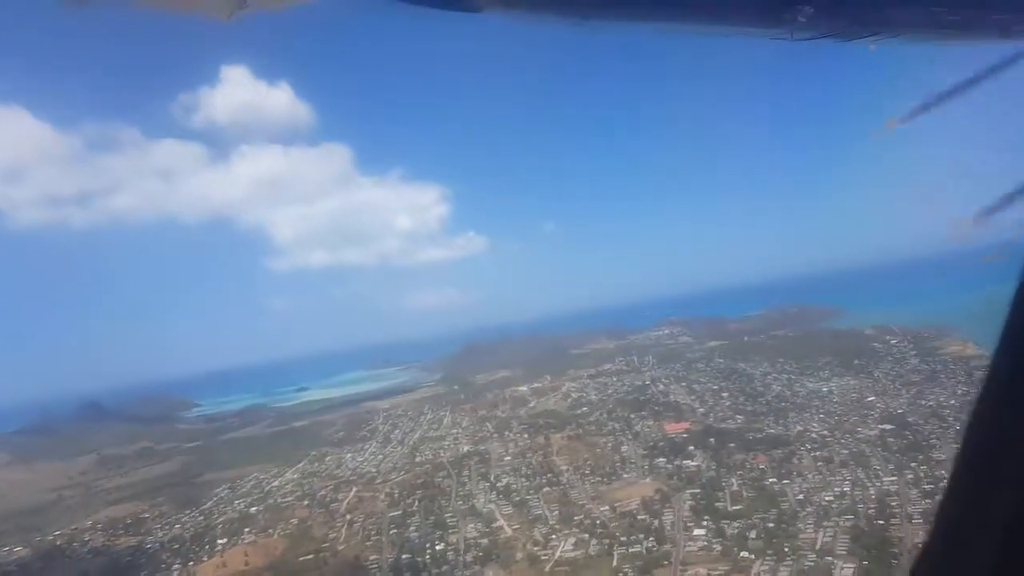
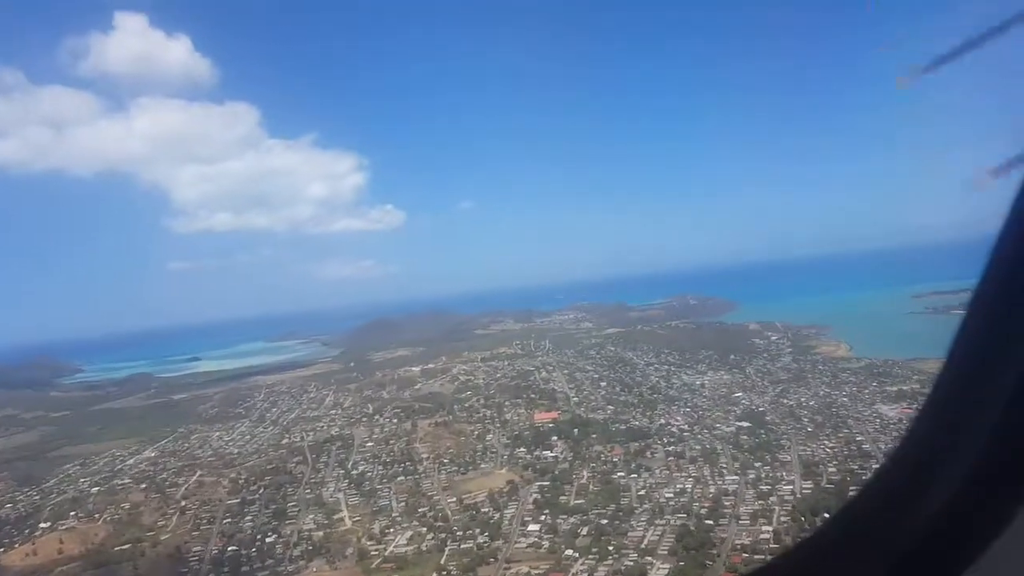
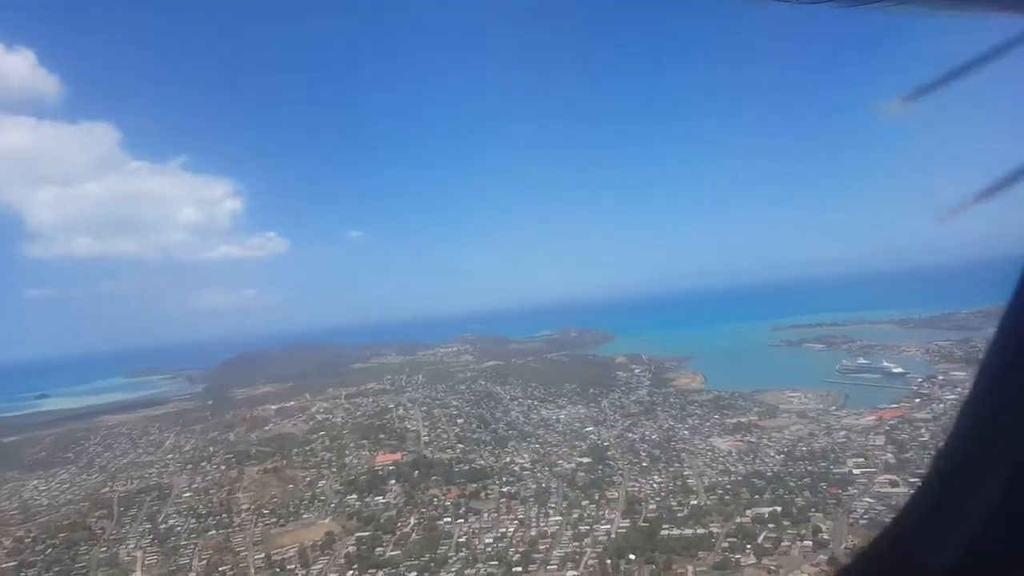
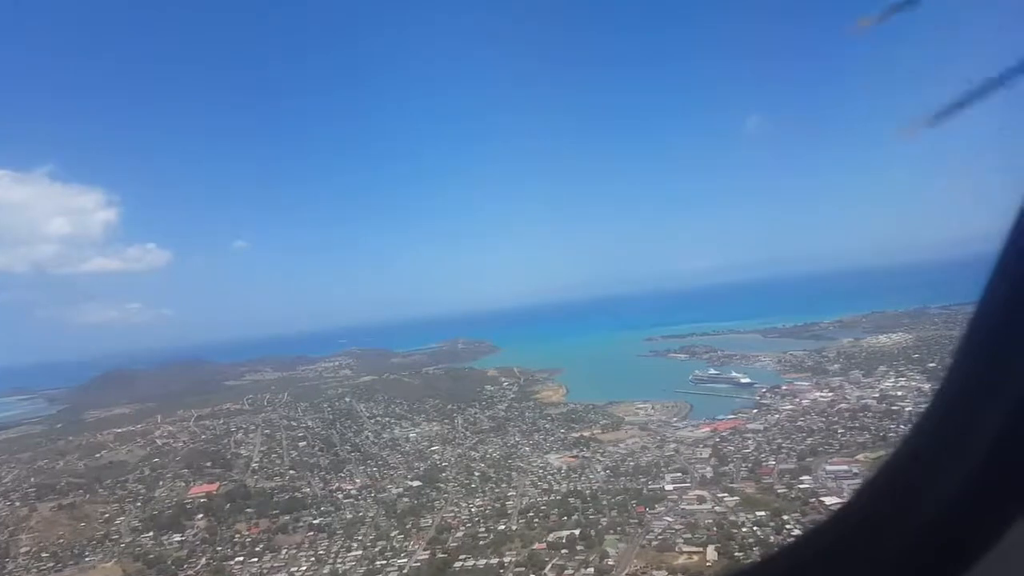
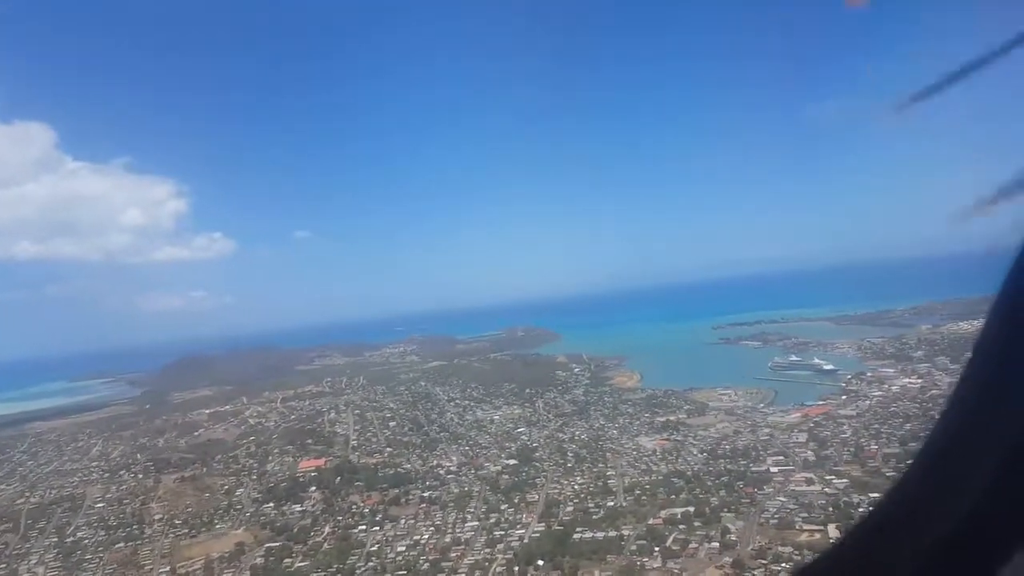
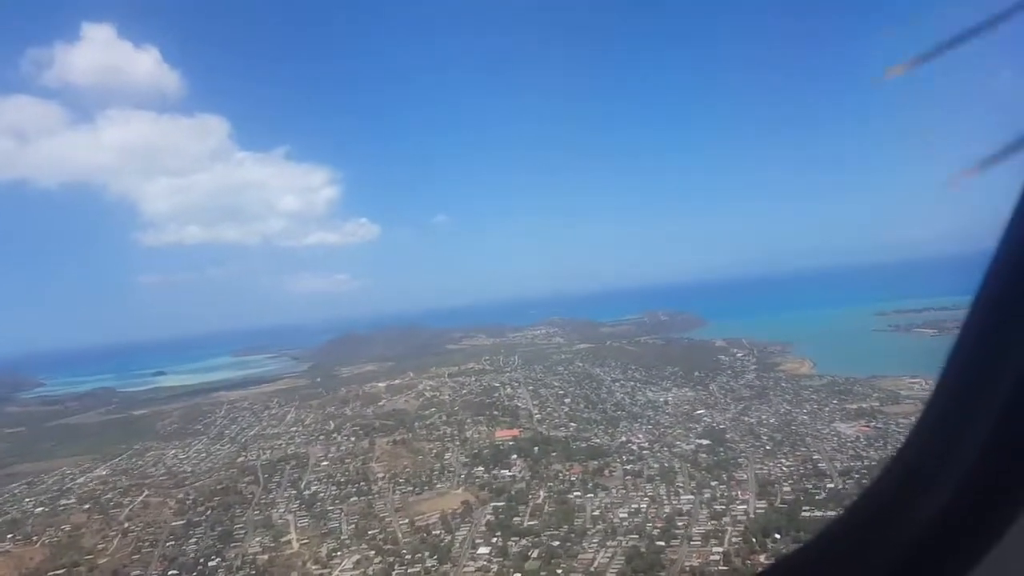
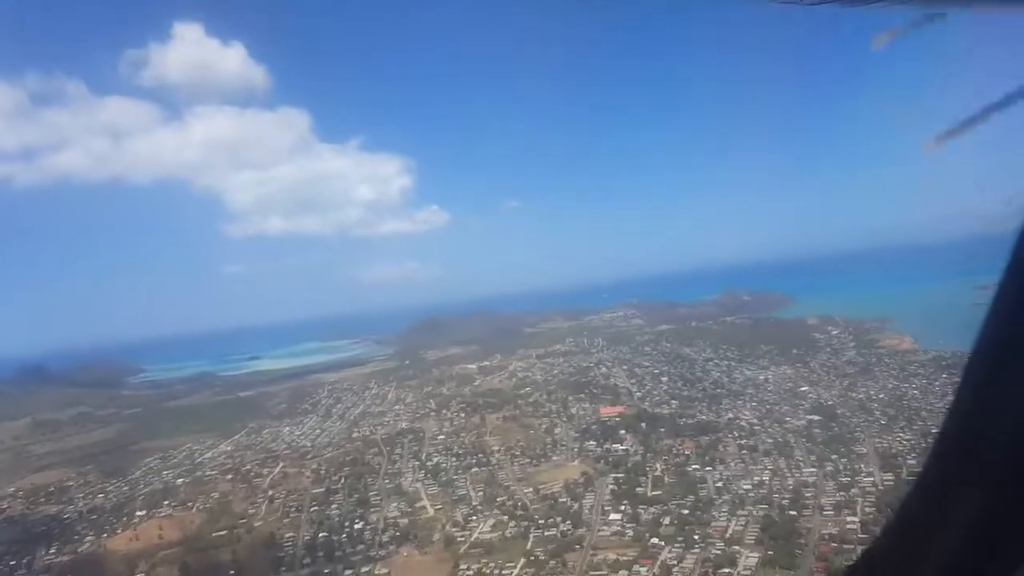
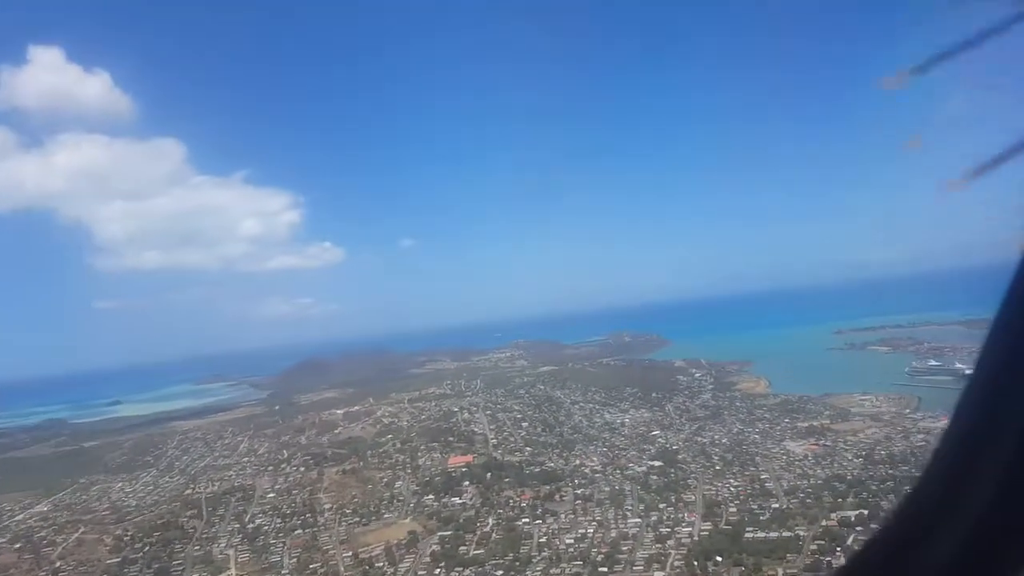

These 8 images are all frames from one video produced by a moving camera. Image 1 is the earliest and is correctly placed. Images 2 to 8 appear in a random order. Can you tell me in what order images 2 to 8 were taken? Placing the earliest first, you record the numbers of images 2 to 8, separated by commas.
7, 2, 6, 8, 3, 5, 4
